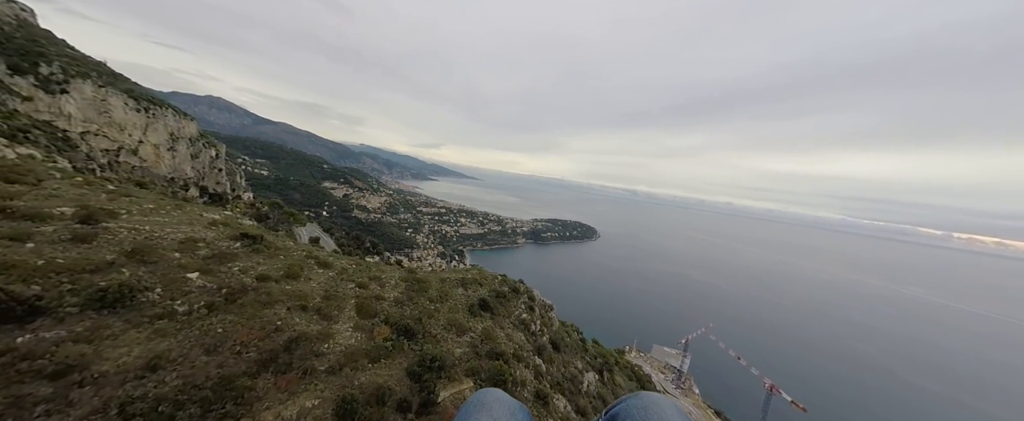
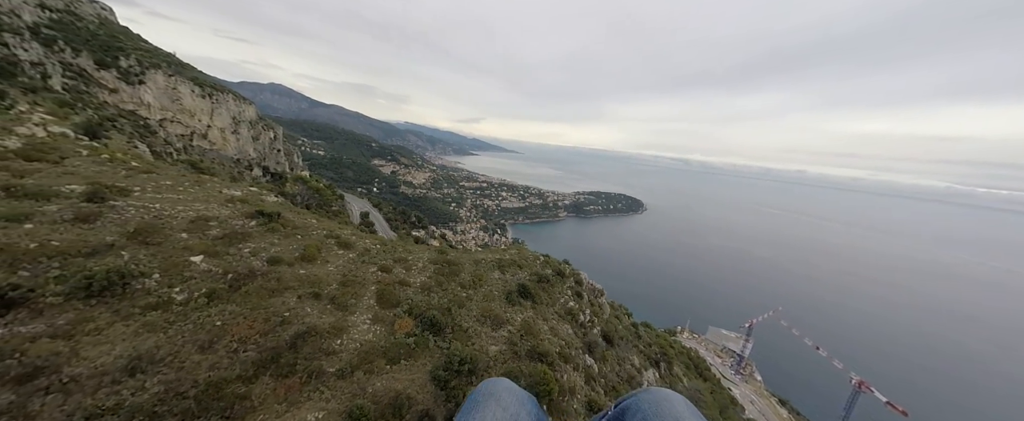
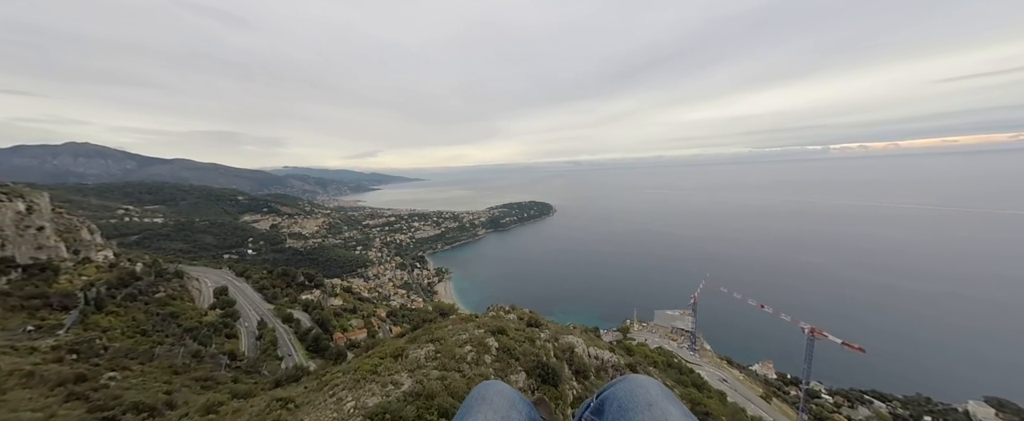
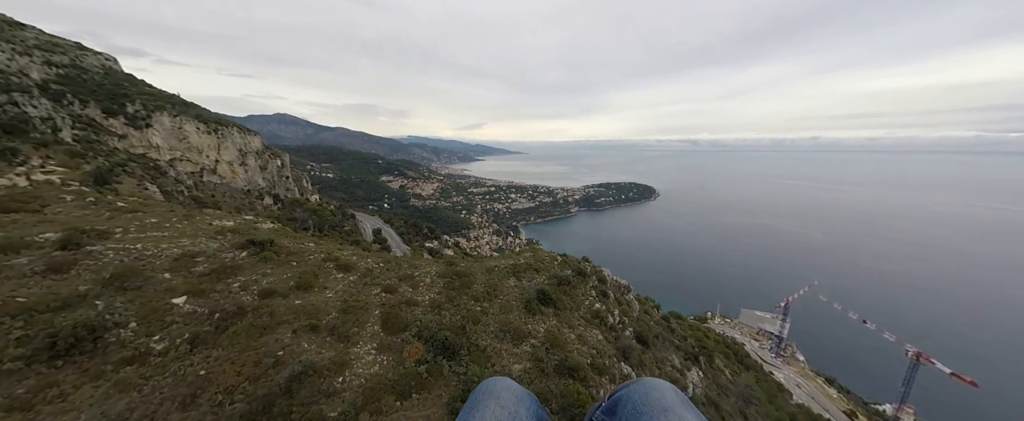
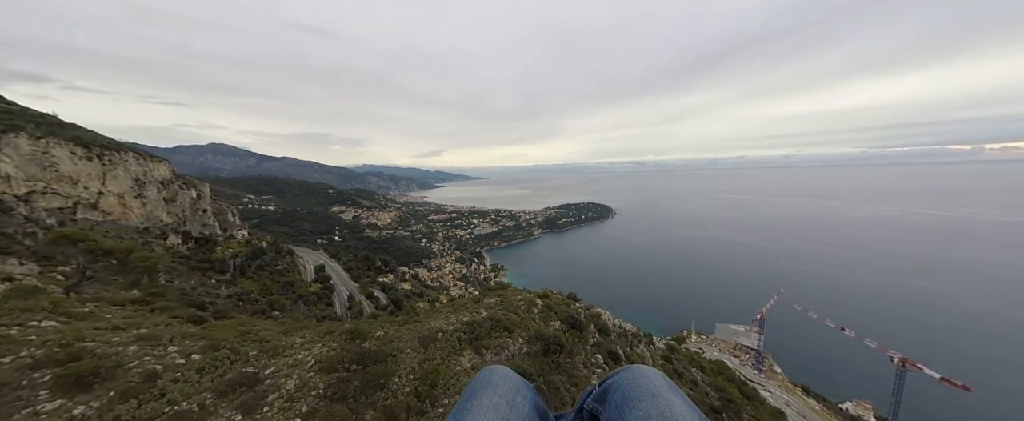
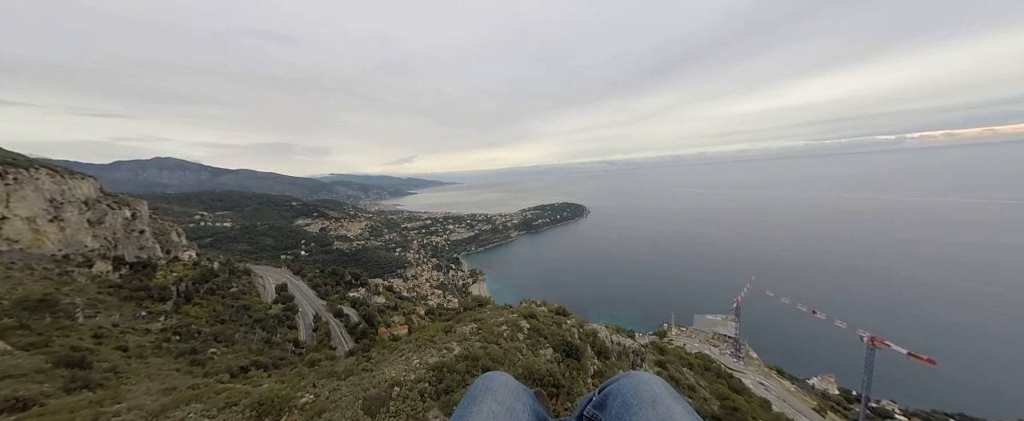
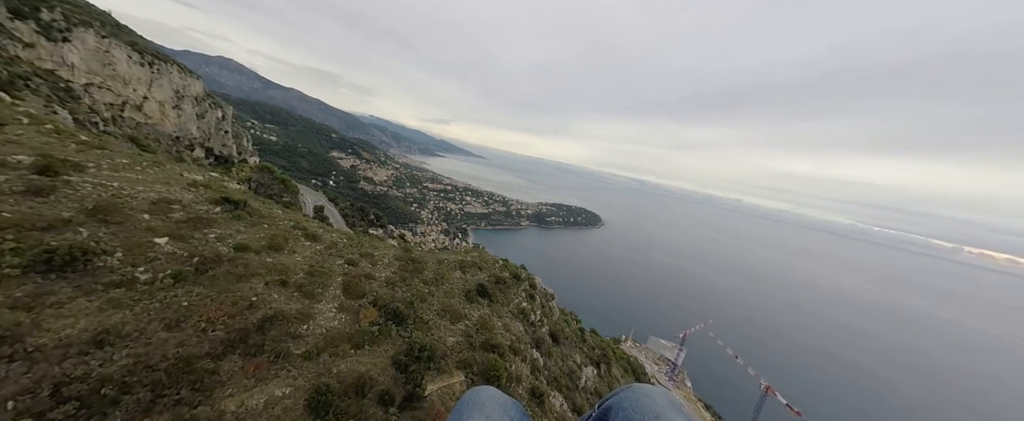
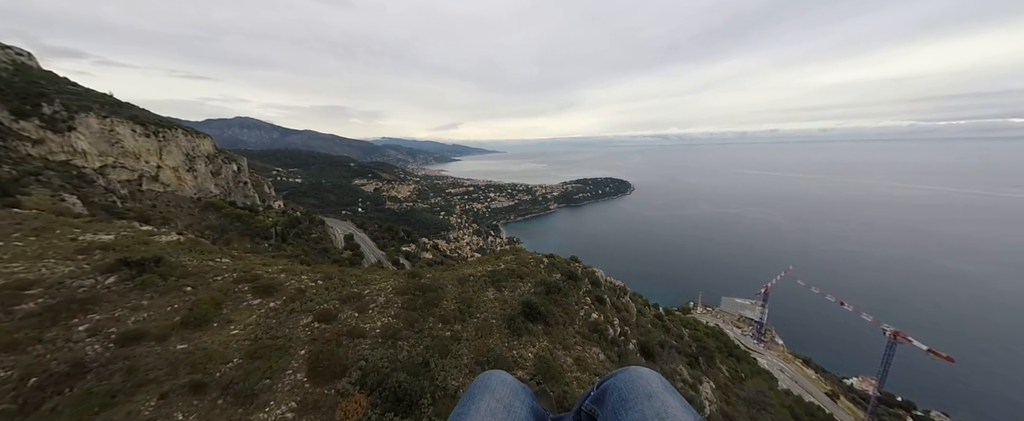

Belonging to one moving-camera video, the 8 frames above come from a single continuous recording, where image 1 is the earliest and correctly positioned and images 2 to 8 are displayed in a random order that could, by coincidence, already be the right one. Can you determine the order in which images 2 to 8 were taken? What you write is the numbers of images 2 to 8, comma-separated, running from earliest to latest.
7, 2, 4, 8, 5, 6, 3
